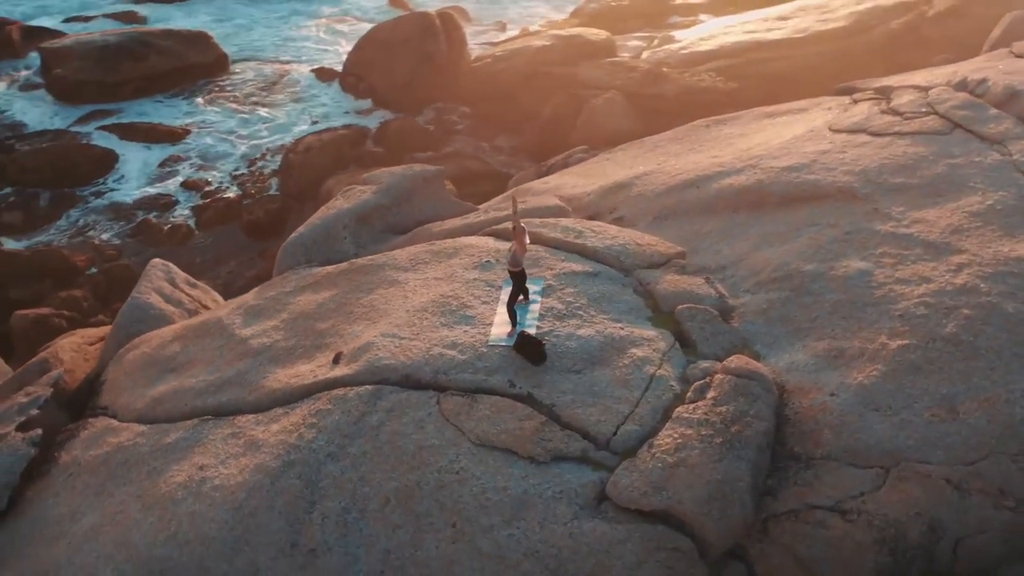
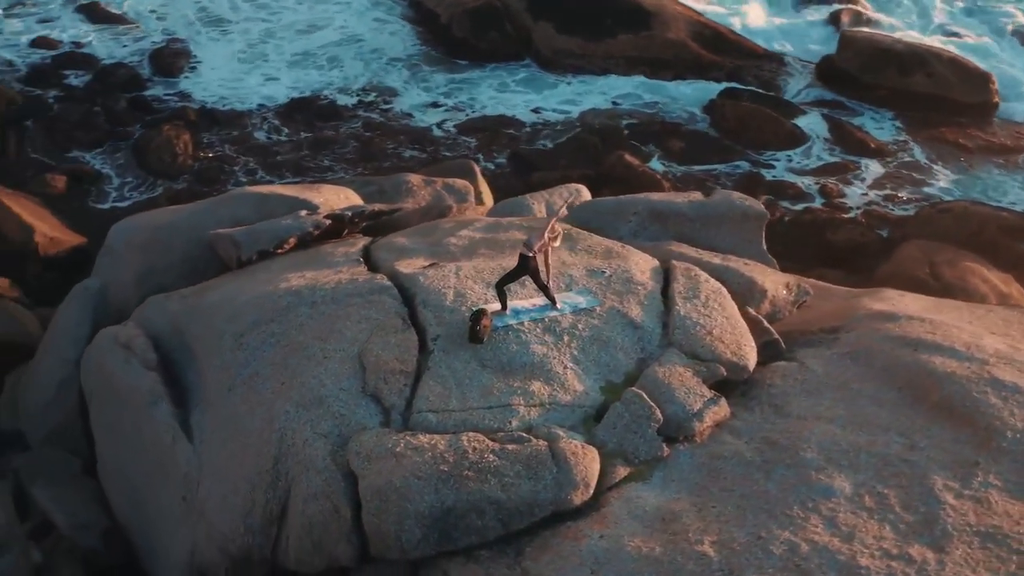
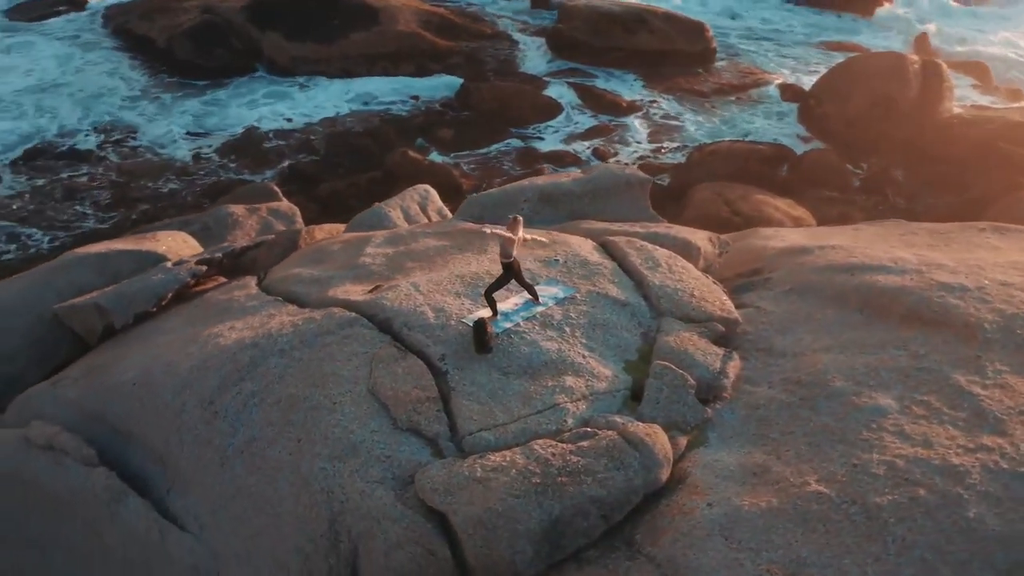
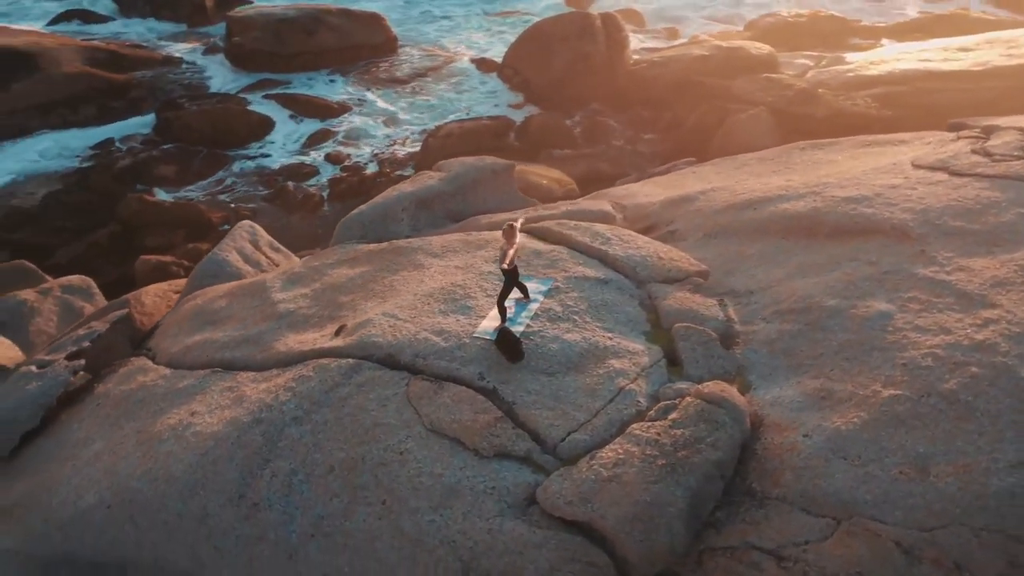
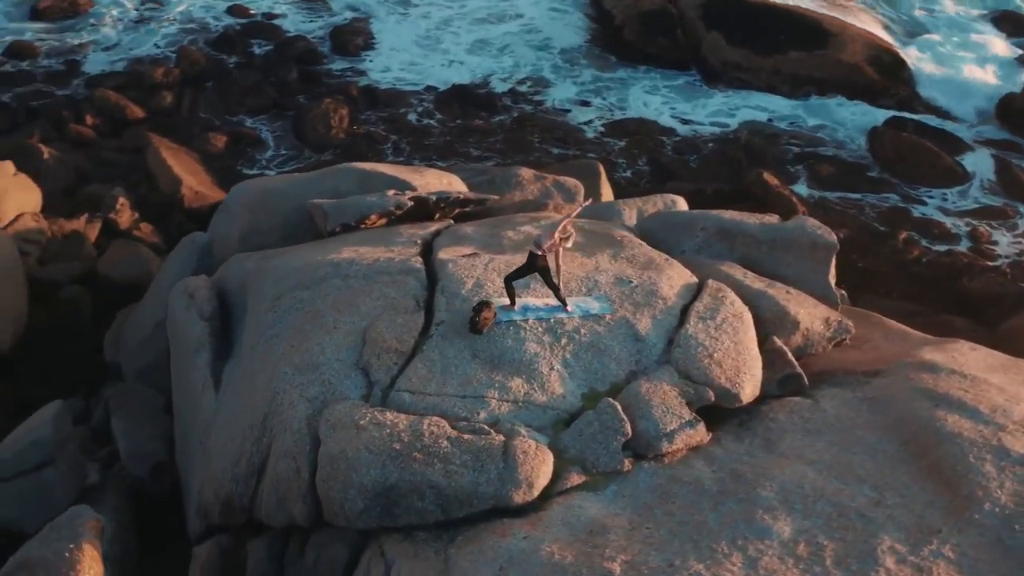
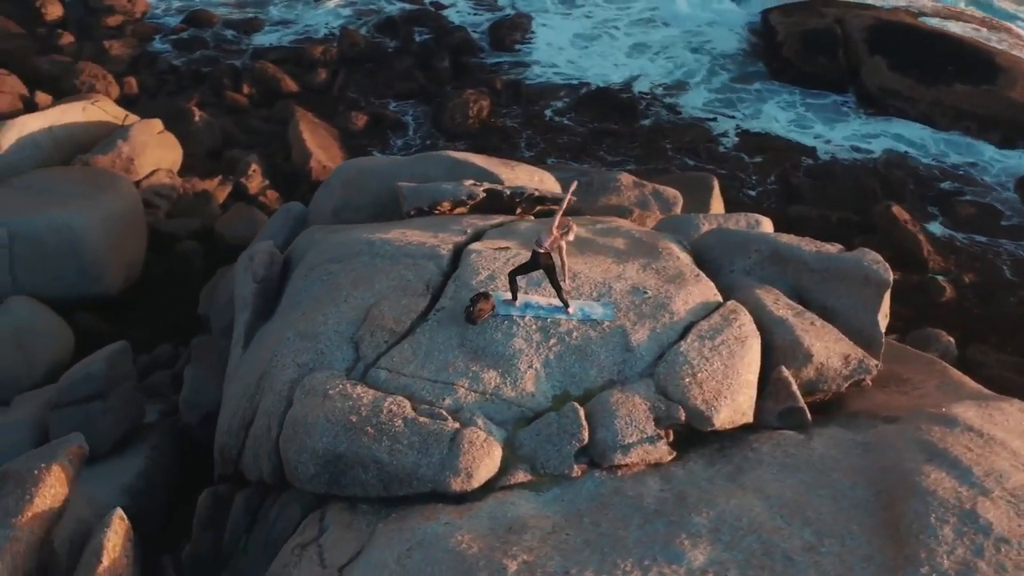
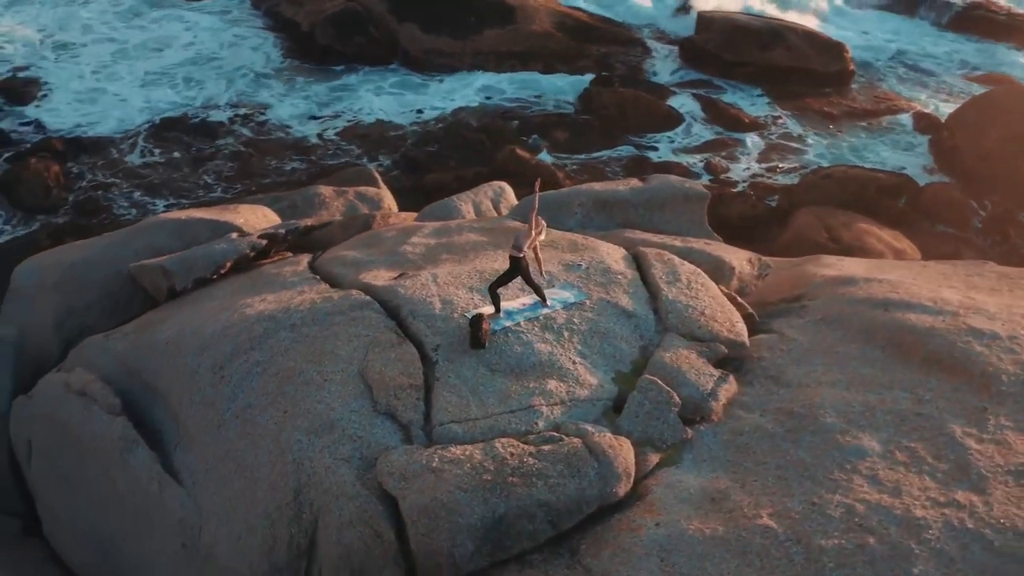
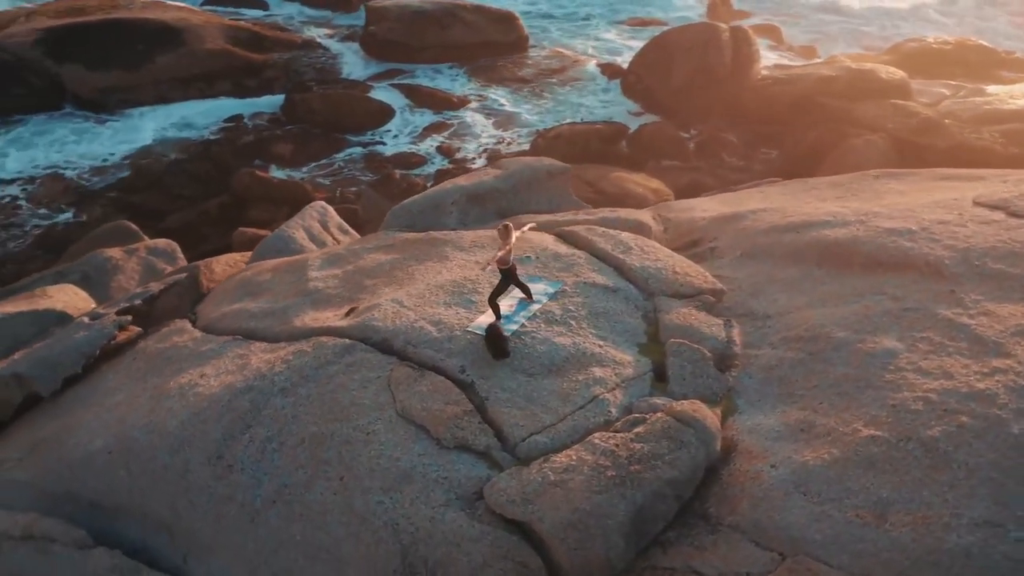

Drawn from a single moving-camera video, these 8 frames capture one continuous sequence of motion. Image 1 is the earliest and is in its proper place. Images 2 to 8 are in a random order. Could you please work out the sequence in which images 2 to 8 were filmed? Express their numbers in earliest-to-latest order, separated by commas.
4, 8, 3, 7, 2, 5, 6
